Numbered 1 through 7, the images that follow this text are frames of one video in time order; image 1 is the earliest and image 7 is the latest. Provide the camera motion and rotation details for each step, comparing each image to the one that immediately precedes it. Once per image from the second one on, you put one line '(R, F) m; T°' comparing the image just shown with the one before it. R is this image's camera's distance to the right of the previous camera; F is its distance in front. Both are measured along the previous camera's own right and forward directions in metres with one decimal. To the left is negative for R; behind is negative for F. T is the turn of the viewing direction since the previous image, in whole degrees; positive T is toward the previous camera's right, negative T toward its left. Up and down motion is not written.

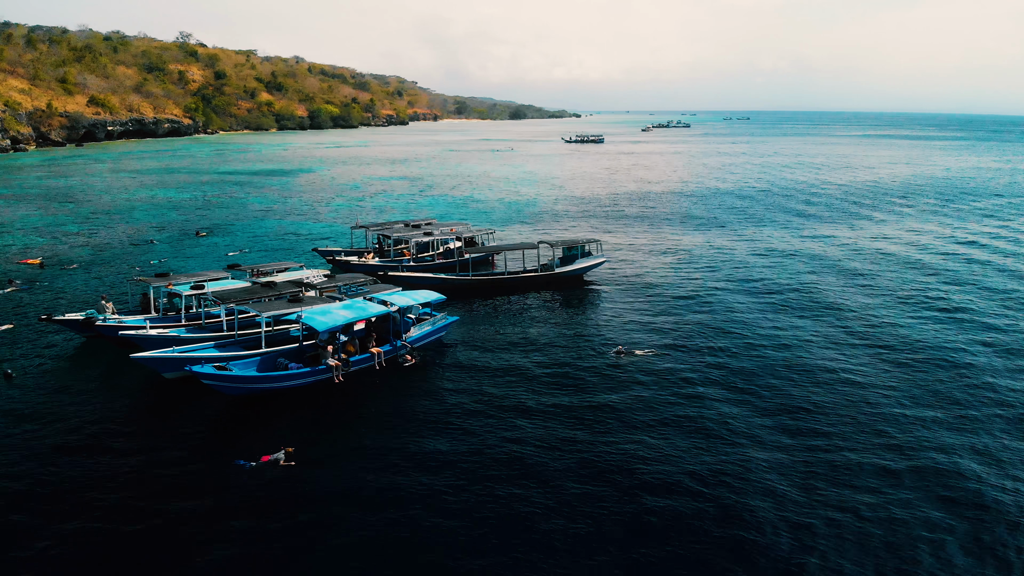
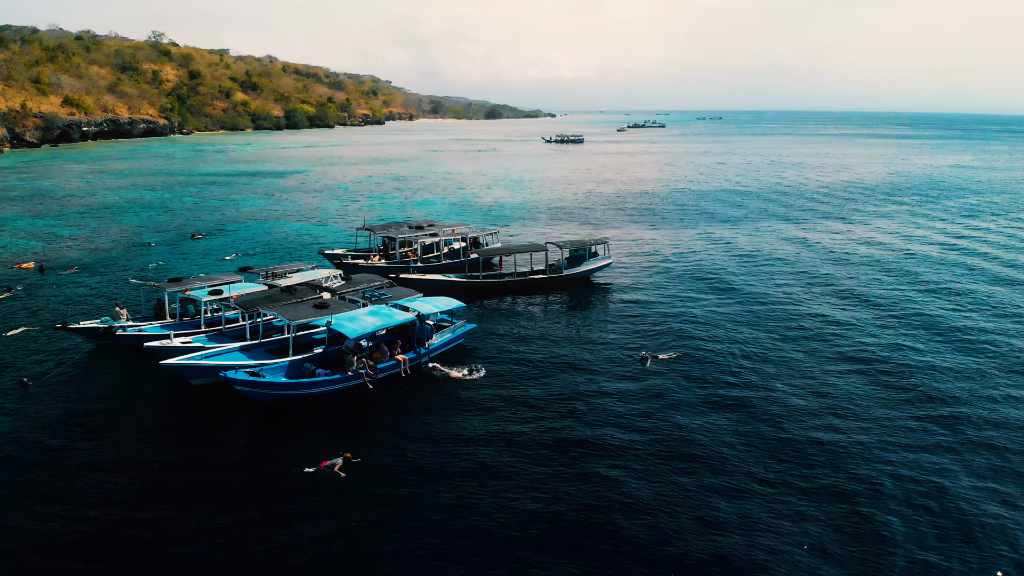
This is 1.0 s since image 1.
(-2.5, +0.4) m; +1°
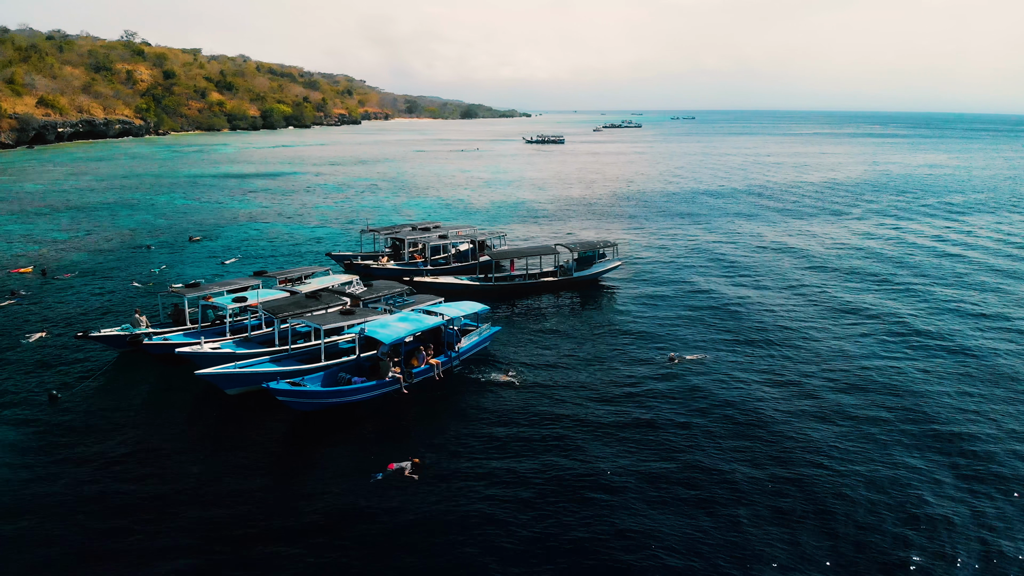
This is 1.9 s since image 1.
(-2.6, +0.3) m; +1°
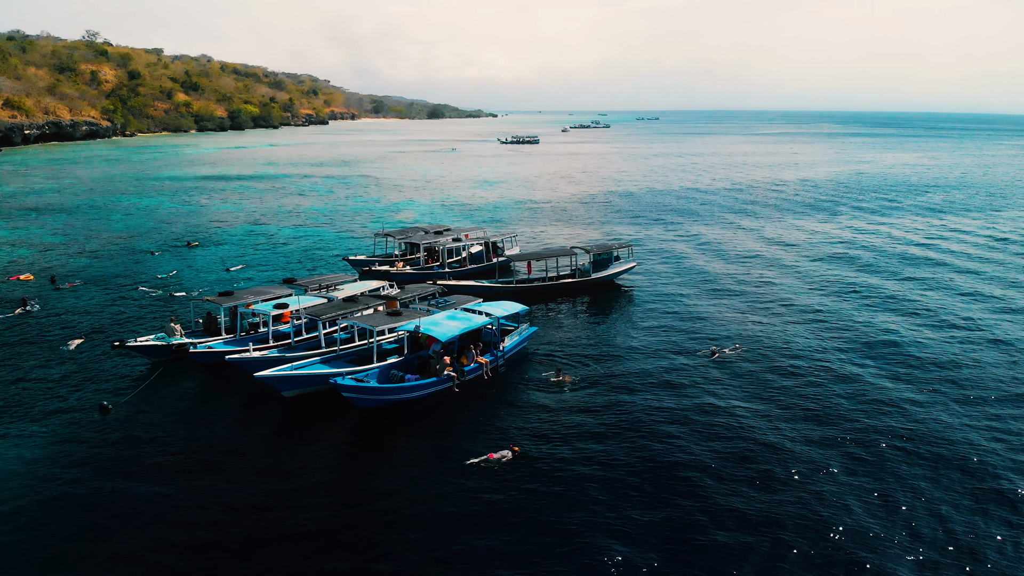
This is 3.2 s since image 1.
(-3.6, +0.4) m; +2°
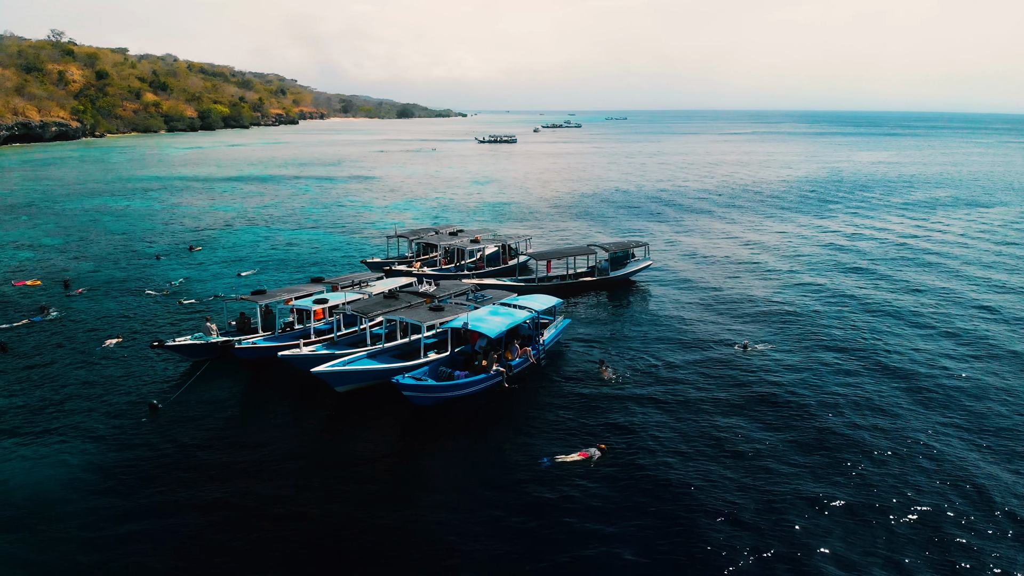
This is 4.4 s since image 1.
(-3.3, +0.4) m; +1°
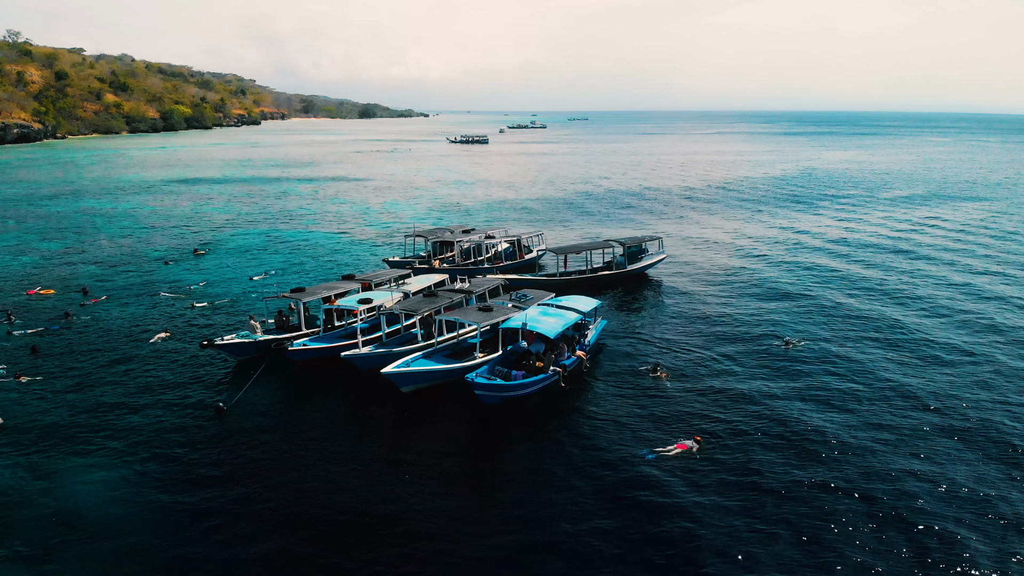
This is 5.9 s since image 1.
(-4.0, +0.2) m; +2°
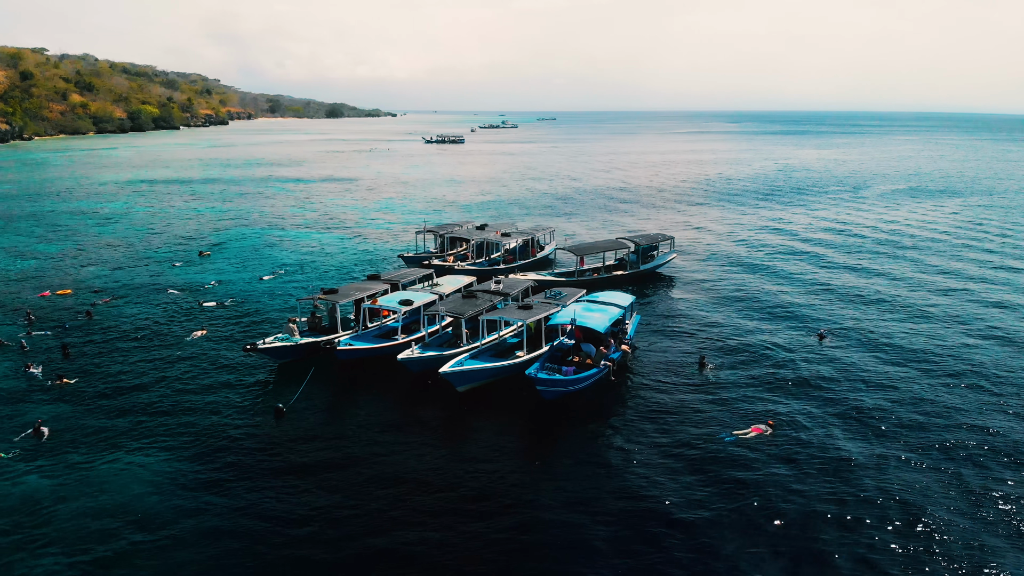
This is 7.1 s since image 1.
(-3.4, +0.4) m; +2°
